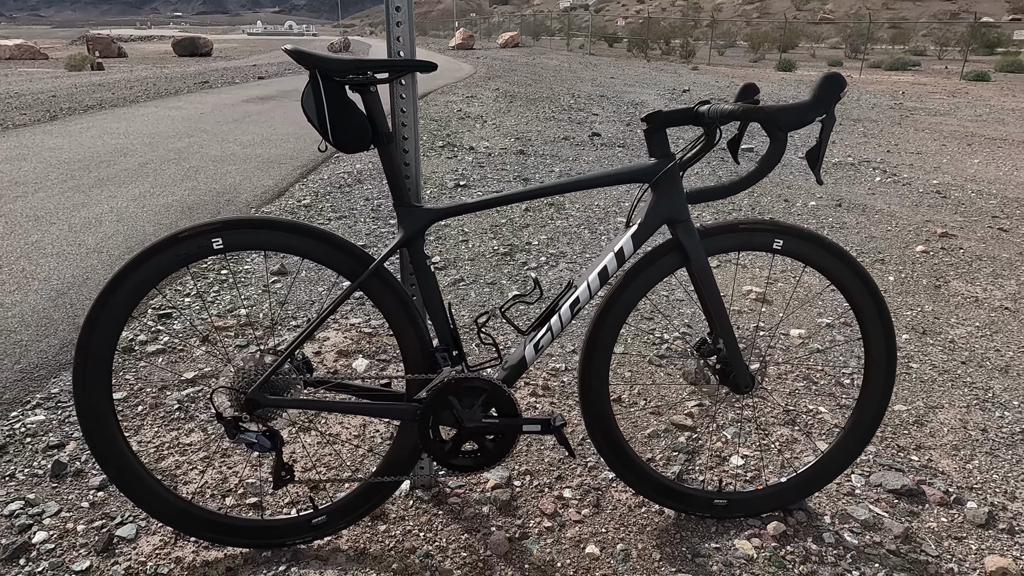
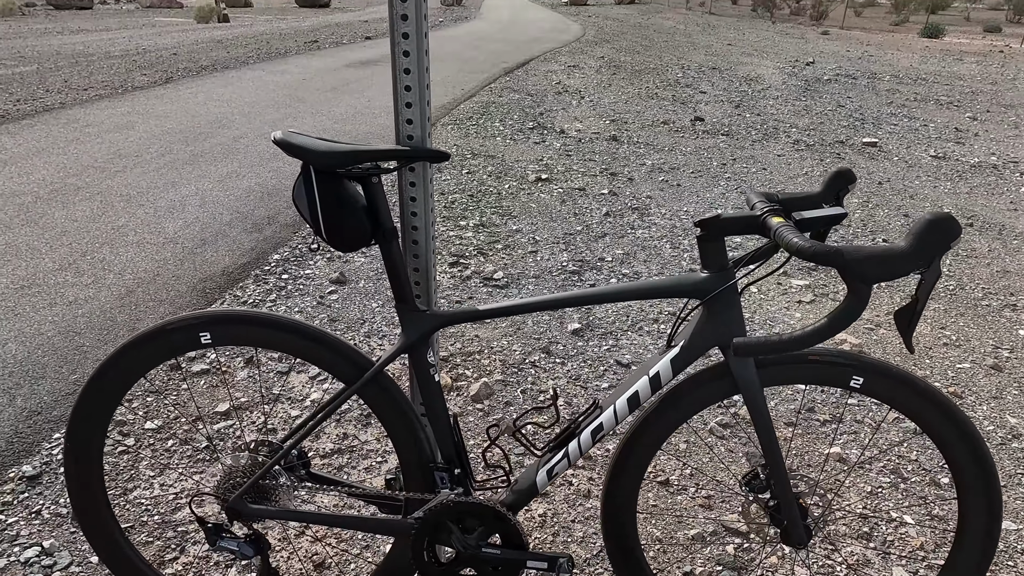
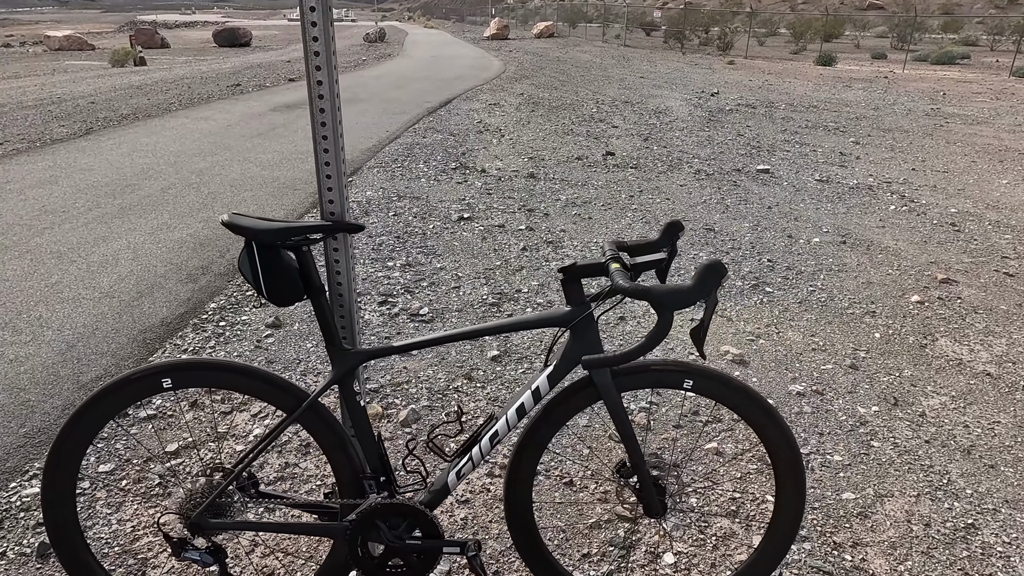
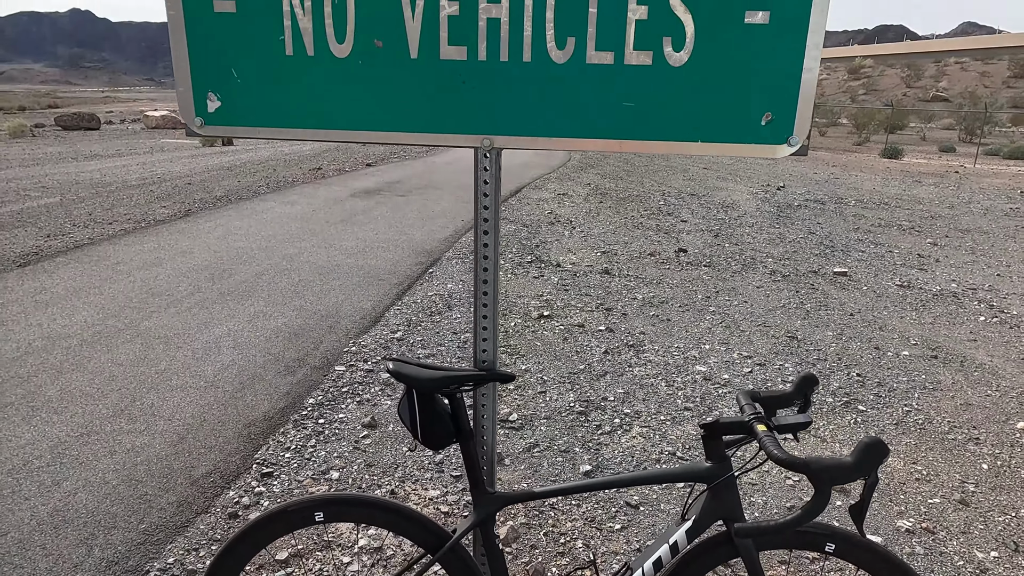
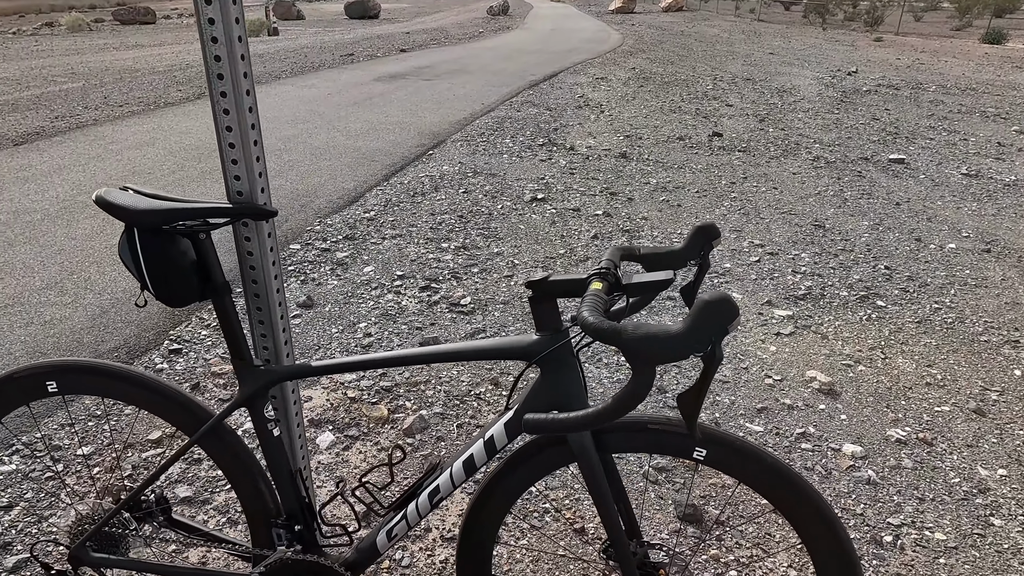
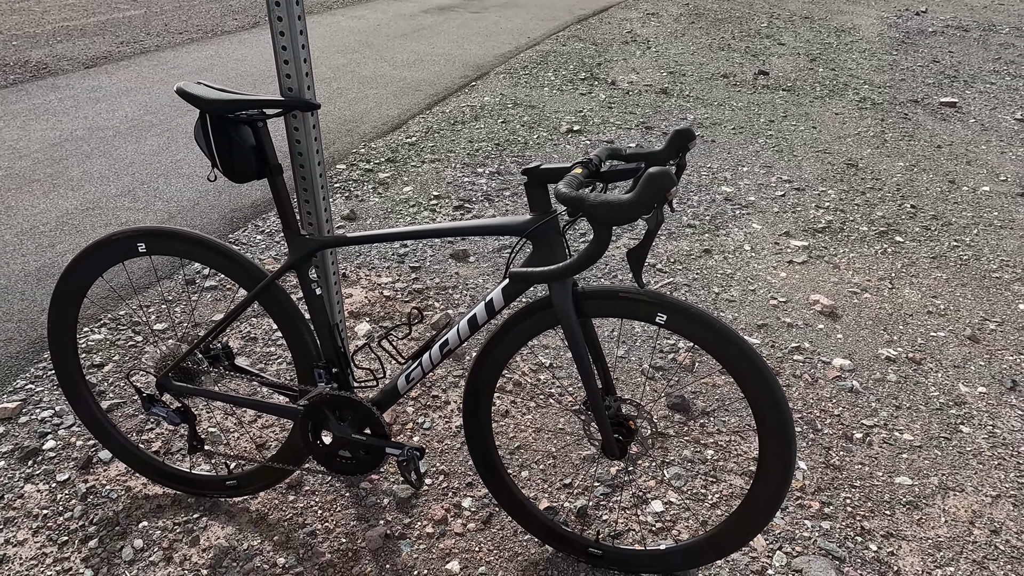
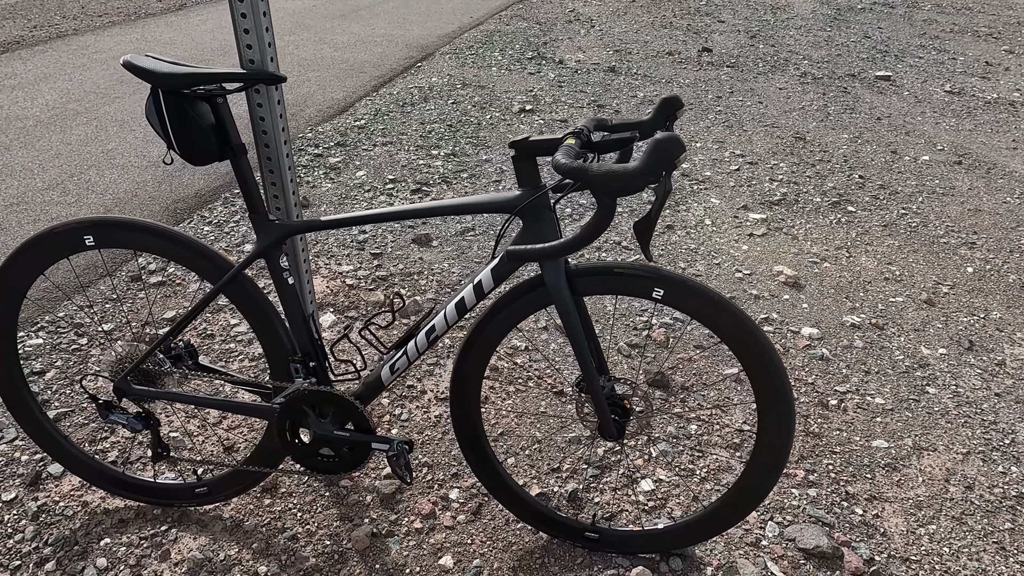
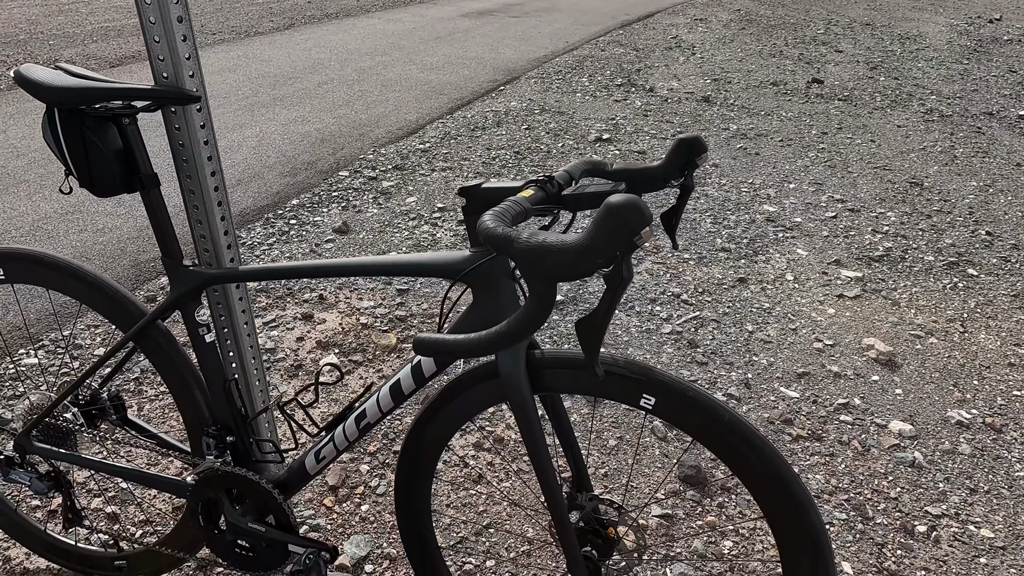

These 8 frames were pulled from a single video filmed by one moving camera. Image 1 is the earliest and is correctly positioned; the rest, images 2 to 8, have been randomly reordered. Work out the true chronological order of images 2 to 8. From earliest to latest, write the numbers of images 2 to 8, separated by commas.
3, 5, 8, 6, 7, 2, 4
